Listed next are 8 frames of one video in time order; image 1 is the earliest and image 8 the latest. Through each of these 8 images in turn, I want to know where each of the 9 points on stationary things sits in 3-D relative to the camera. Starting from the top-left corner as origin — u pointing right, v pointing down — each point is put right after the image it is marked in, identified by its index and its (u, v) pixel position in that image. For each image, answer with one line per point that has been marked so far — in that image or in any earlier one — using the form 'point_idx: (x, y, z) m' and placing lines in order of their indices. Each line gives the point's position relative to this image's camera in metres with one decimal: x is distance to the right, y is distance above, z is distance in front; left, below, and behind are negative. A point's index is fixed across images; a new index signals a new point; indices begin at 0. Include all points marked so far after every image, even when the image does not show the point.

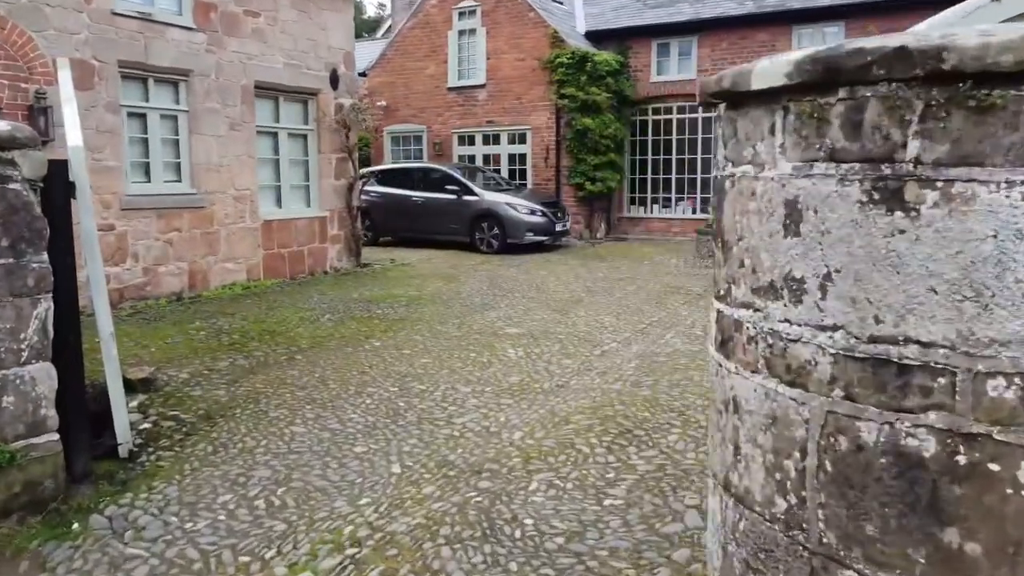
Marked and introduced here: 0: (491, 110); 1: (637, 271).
0: (-0.5, +3.9, +18.0) m
1: (+1.9, +0.3, +12.6) m
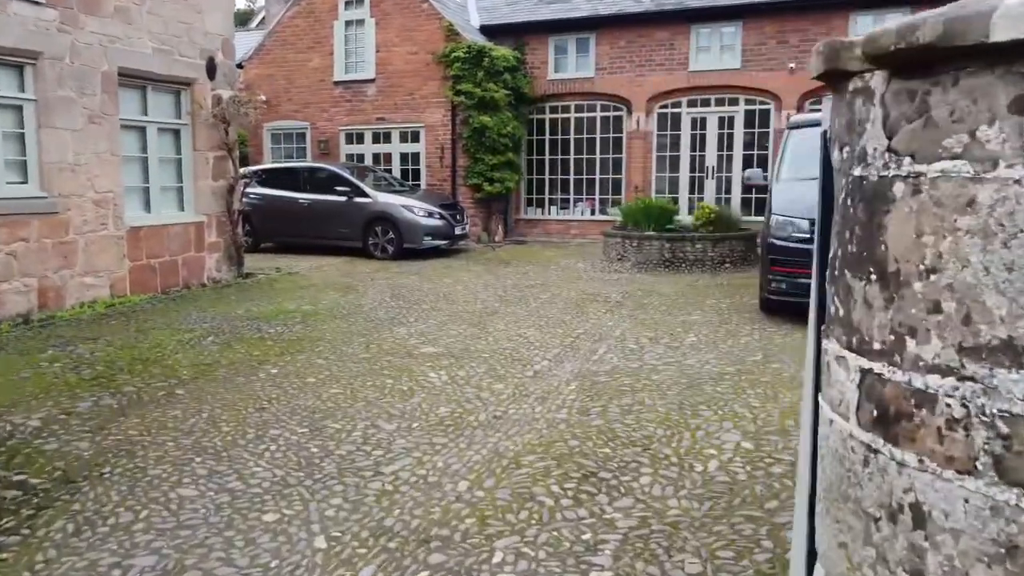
0: (-2.7, +3.8, +16.9) m
1: (+0.5, +0.2, +11.9) m
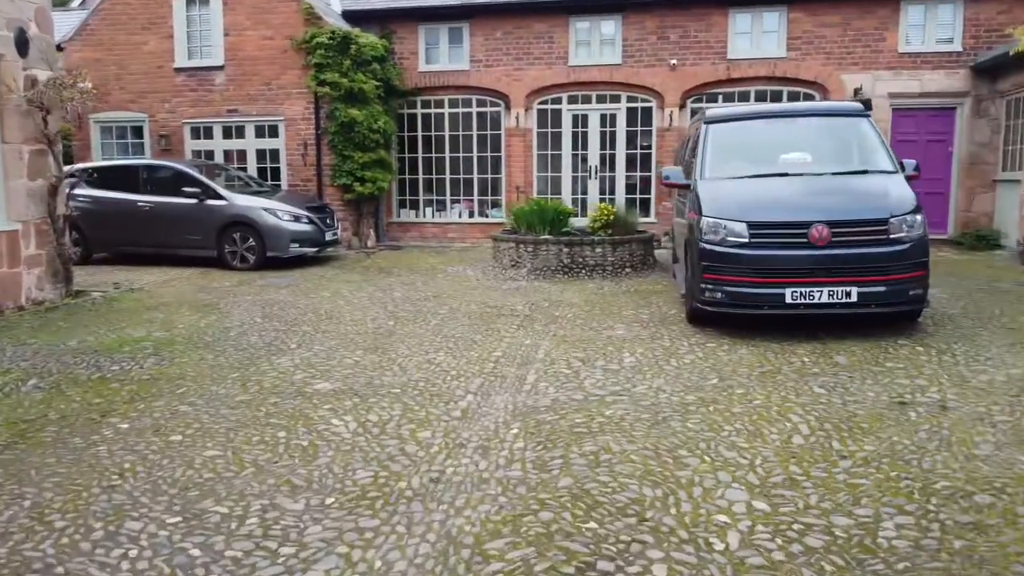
0: (-5.2, +3.5, +15.1) m
1: (-1.0, 0.0, +10.7) m
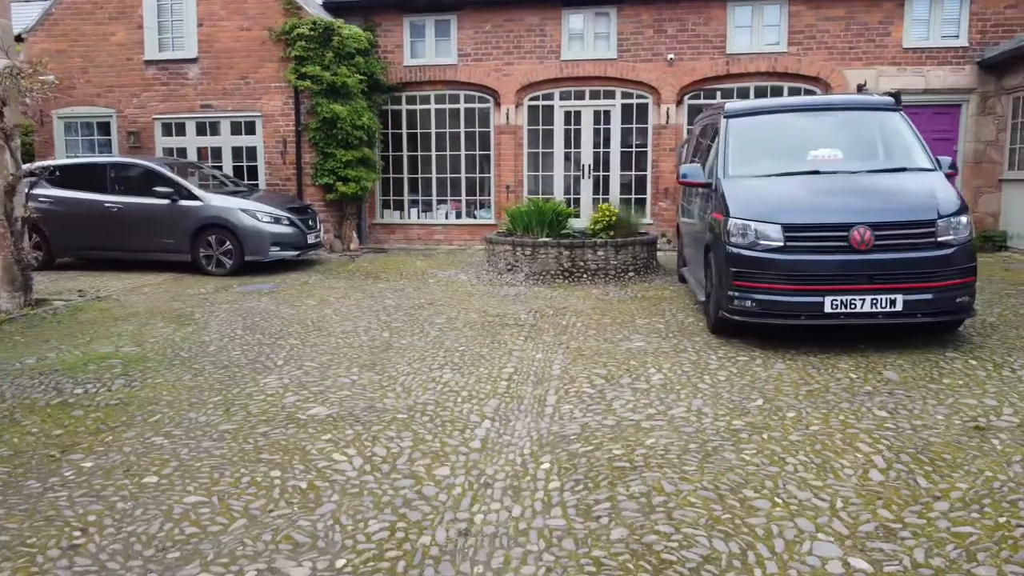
0: (-5.3, +3.4, +14.2) m
1: (-1.0, -0.1, +10.0) m
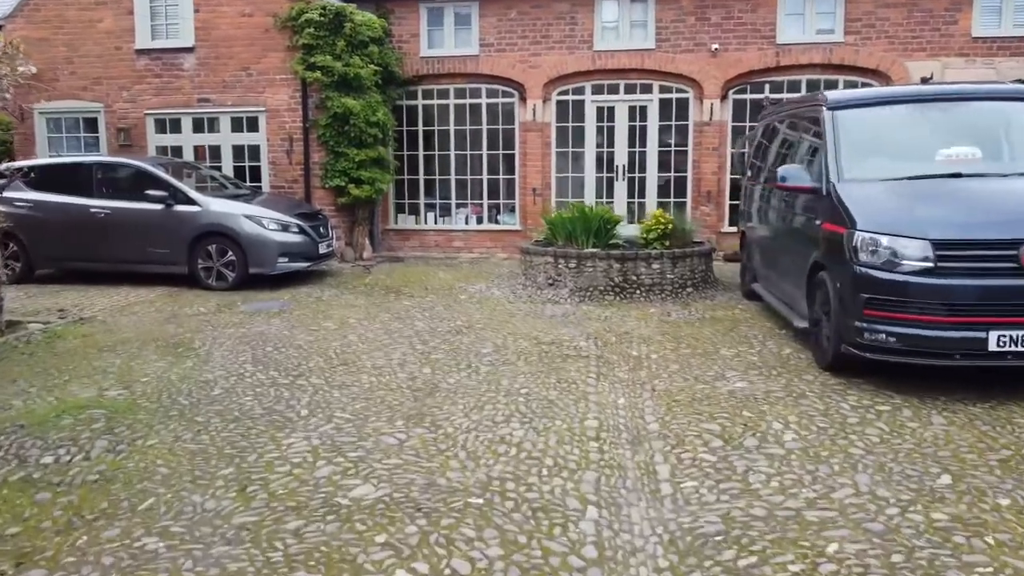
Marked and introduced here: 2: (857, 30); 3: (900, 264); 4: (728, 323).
0: (-4.9, +3.2, +12.9) m
1: (-0.5, -0.3, +8.7) m
2: (+5.4, +4.1, +12.8) m
3: (+2.5, +0.2, +5.3) m
4: (+2.1, -0.3, +8.1) m
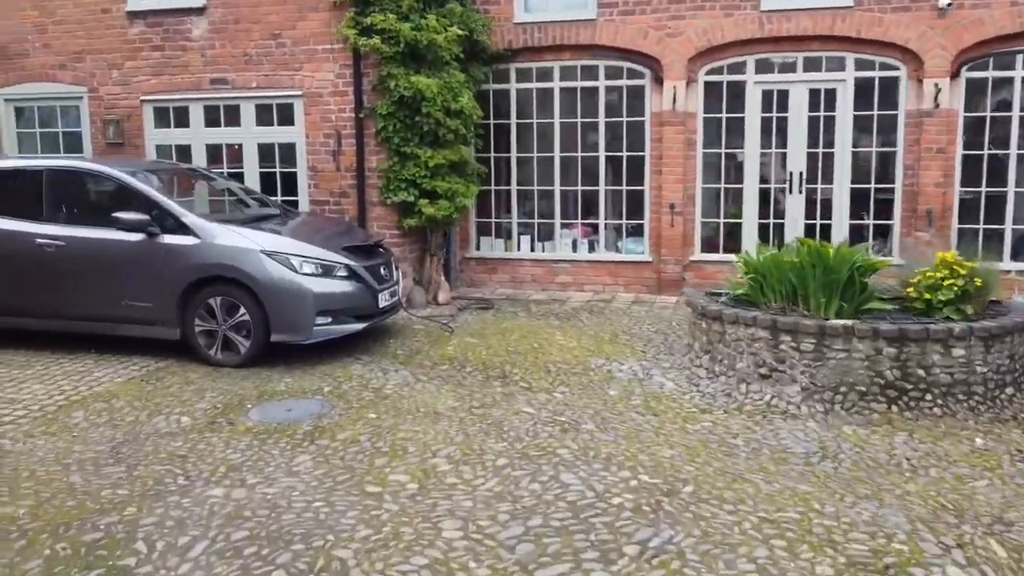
0: (-3.3, +2.6, +9.3) m
1: (+0.7, -0.9, +4.8) m
2: (+6.9, +3.3, +8.6) m
3: (+3.6, -0.5, +1.3) m
4: (+3.4, -1.0, +4.1) m
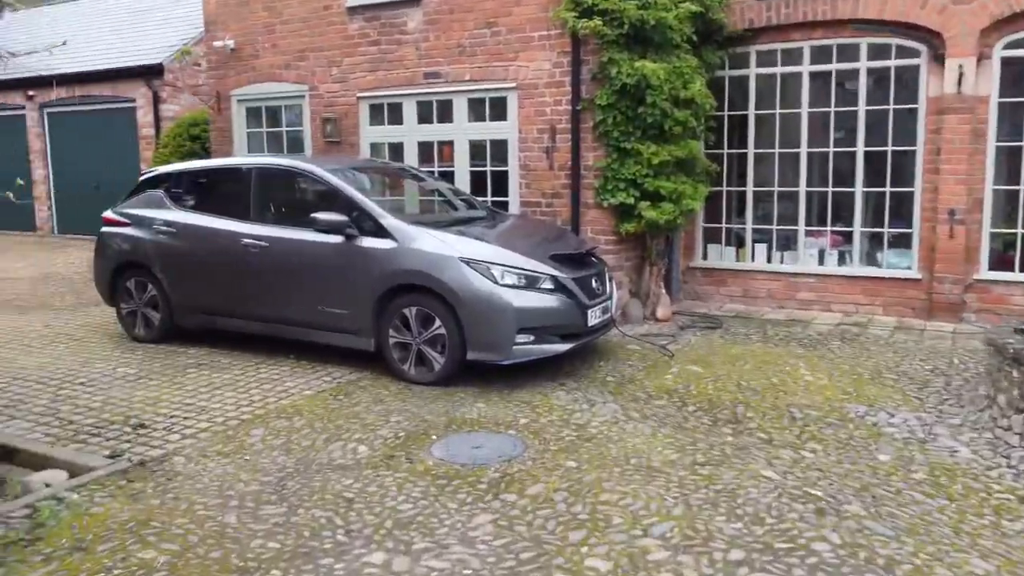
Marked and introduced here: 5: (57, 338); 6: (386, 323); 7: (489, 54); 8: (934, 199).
0: (-0.8, +2.6, +8.8) m
1: (+1.8, -1.1, +3.5) m
2: (+8.9, +2.9, +5.5) m
3: (+3.6, -0.8, -0.7) m
4: (+4.1, -1.3, +2.0) m
5: (-4.4, -0.5, +7.8) m
6: (-1.0, -0.3, +6.3) m
7: (-0.2, +2.4, +8.5) m
8: (+4.3, +0.9, +8.3) m
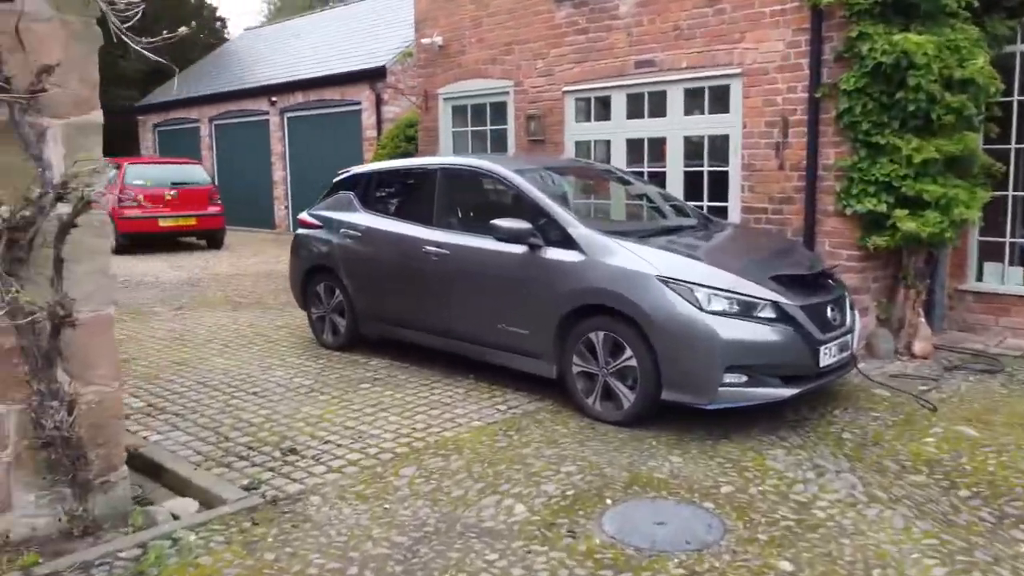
0: (+1.3, +2.4, +7.8) m
1: (+2.2, -1.3, +2.0) m
2: (+9.8, +2.4, +1.9) m
3: (+2.9, -1.0, -2.5) m
4: (+4.1, -1.6, 0.0) m
5: (-2.5, -0.5, +7.8) m
6: (+0.4, -0.4, +5.4) m
7: (+1.8, +2.3, +7.3) m
8: (+6.0, +0.6, +5.9) m
